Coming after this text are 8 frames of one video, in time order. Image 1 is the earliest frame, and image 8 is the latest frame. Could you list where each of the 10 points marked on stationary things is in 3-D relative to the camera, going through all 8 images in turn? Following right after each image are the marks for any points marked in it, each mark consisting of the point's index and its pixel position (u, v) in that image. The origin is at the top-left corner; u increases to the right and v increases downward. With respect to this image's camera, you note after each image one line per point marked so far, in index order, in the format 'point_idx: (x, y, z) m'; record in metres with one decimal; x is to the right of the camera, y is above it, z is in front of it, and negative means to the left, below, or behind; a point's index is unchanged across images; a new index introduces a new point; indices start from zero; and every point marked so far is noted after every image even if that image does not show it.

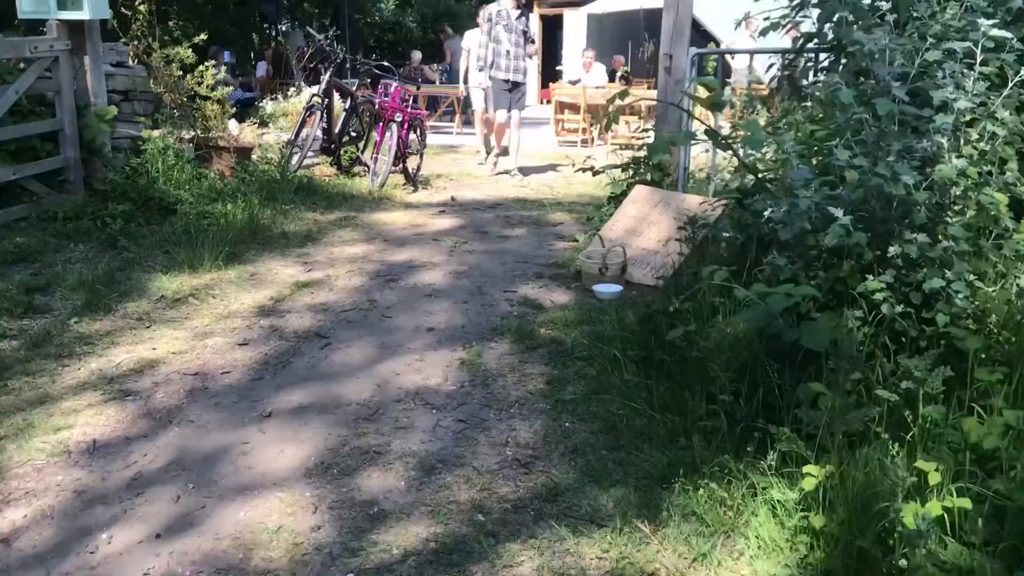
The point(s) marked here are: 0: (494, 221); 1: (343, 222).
0: (-0.1, +0.5, +7.3) m
1: (-1.2, +0.5, +7.3) m
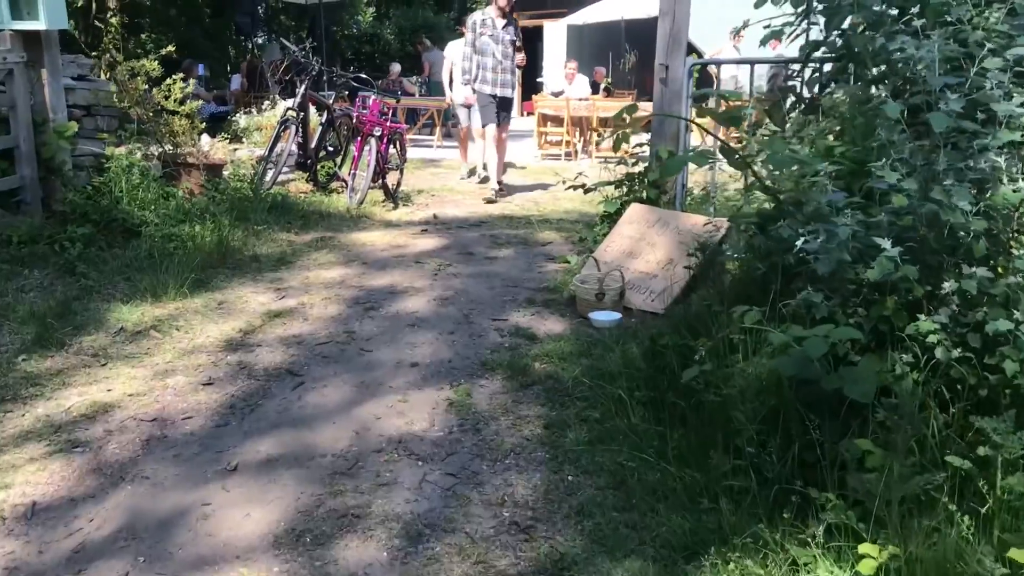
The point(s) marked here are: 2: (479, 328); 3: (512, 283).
0: (-0.2, +0.3, +6.9) m
1: (-1.3, +0.3, +6.9) m
2: (-0.2, -0.2, +4.8) m
3: (0.0, 0.0, +5.7) m
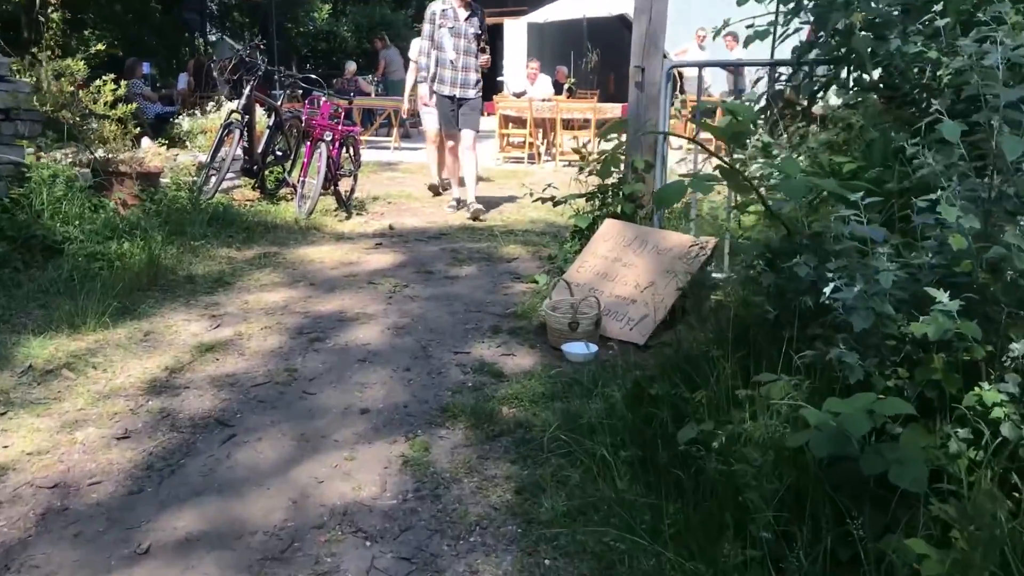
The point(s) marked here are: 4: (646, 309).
0: (-0.5, +0.2, +6.4) m
1: (-1.6, +0.2, +6.3) m
2: (-0.3, -0.3, +4.3) m
3: (-0.2, -0.1, +5.2) m
4: (+0.6, -0.1, +4.6) m
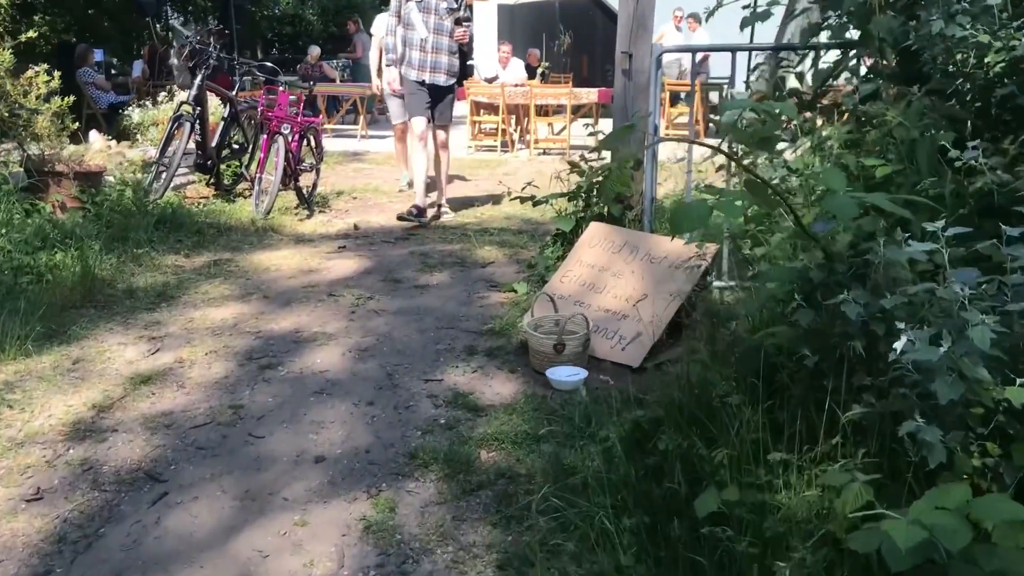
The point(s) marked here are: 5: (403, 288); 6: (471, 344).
0: (-0.6, +0.2, +5.9) m
1: (-1.7, +0.1, +5.7) m
2: (-0.4, -0.4, +3.8) m
3: (-0.3, -0.2, +4.7) m
4: (+0.5, -0.2, +4.1) m
5: (-0.6, 0.0, +5.3) m
6: (-0.2, -0.2, +4.3) m
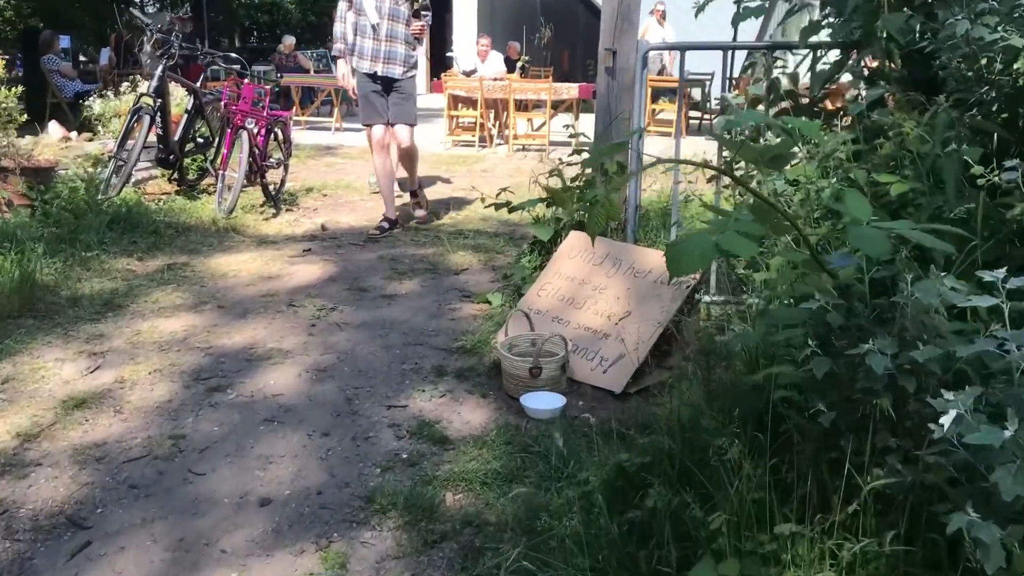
0: (-0.8, +0.1, +5.5) m
1: (-1.9, +0.1, +5.4) m
2: (-0.5, -0.5, +3.4) m
3: (-0.4, -0.2, +4.3) m
4: (+0.4, -0.2, +3.8) m
5: (-0.7, -0.1, +4.9) m
6: (-0.3, -0.3, +4.0) m
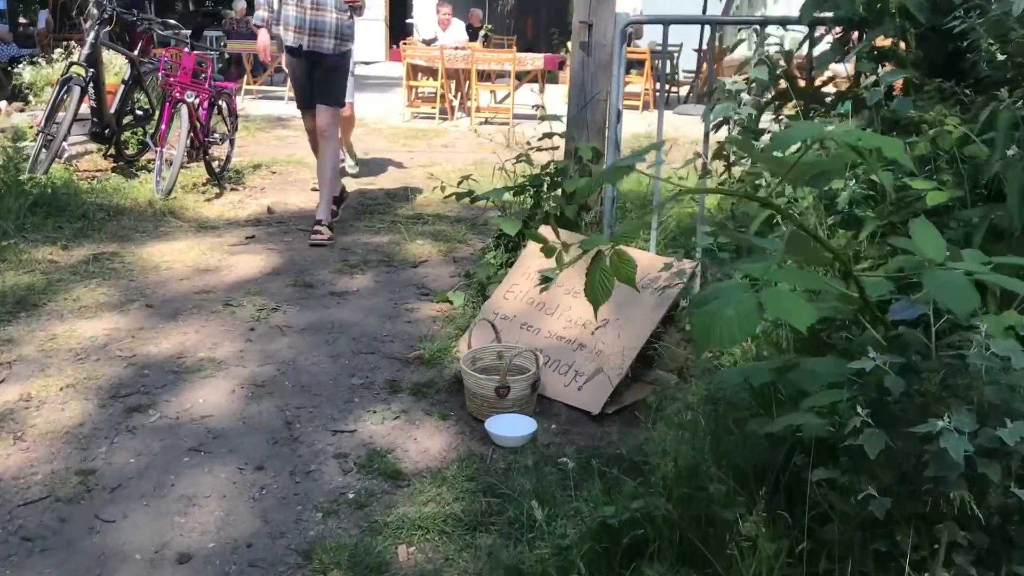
0: (-1.0, +0.1, +5.0) m
1: (-2.1, +0.1, +4.8) m
2: (-0.6, -0.5, +3.0) m
3: (-0.6, -0.2, +3.9) m
4: (+0.3, -0.2, +3.4) m
5: (-0.9, 0.0, +4.4) m
6: (-0.4, -0.3, +3.5) m
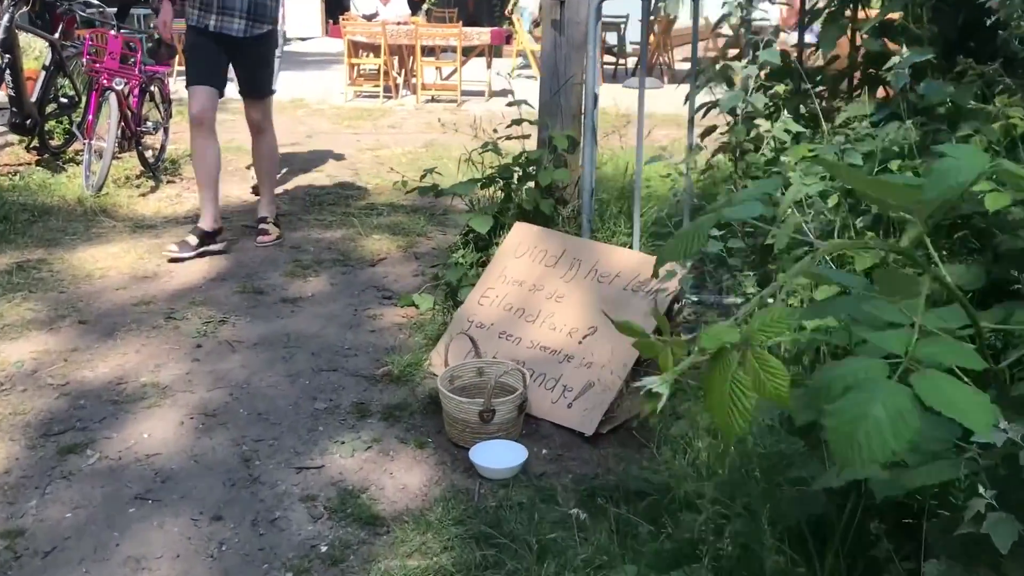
0: (-1.1, +0.1, +4.6) m
1: (-2.2, +0.1, +4.4) m
2: (-0.6, -0.6, +2.6) m
3: (-0.7, -0.3, +3.5) m
4: (+0.2, -0.3, +3.1) m
5: (-1.0, -0.1, +4.1) m
6: (-0.5, -0.4, +3.2) m
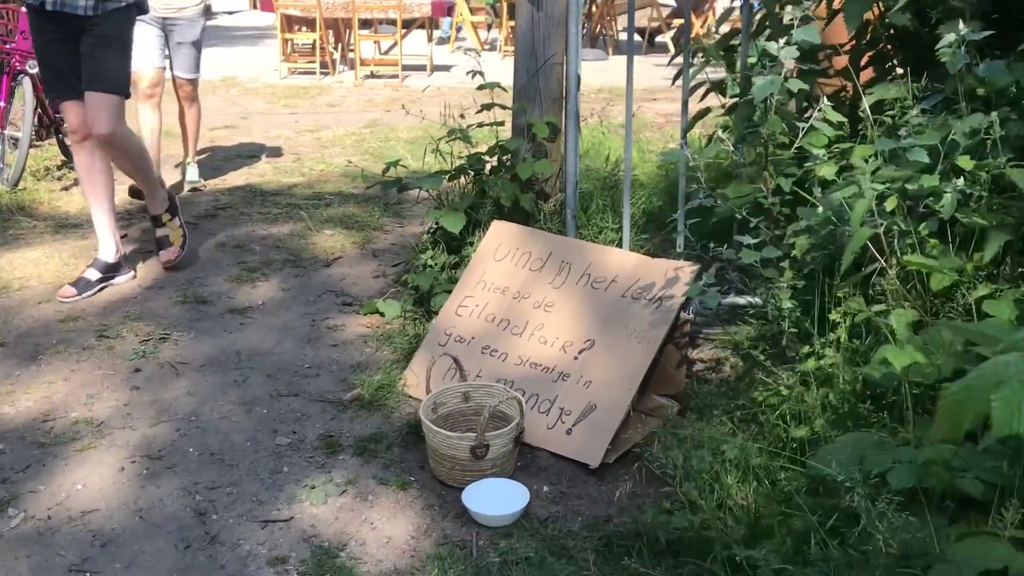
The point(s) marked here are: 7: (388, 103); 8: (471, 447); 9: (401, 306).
0: (-1.2, +0.1, +4.2) m
1: (-2.3, 0.0, +3.9) m
2: (-0.6, -0.6, +2.2) m
3: (-0.7, -0.3, +3.1) m
4: (+0.2, -0.3, +2.7) m
5: (-1.1, -0.1, +3.6) m
6: (-0.5, -0.4, +2.8) m
7: (-1.2, +1.8, +9.5) m
8: (-0.1, -0.4, +2.5) m
9: (-0.4, -0.1, +3.5) m
